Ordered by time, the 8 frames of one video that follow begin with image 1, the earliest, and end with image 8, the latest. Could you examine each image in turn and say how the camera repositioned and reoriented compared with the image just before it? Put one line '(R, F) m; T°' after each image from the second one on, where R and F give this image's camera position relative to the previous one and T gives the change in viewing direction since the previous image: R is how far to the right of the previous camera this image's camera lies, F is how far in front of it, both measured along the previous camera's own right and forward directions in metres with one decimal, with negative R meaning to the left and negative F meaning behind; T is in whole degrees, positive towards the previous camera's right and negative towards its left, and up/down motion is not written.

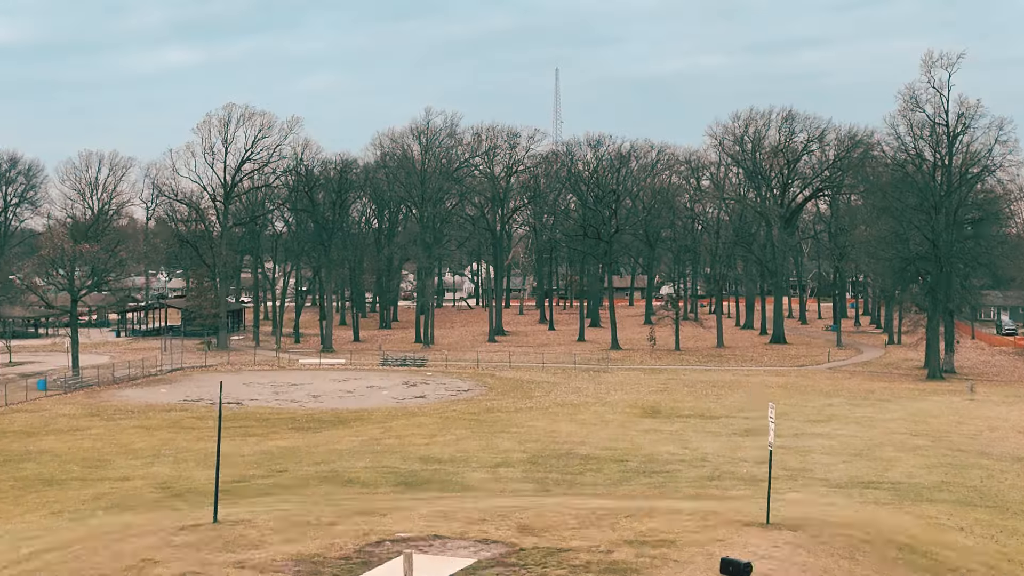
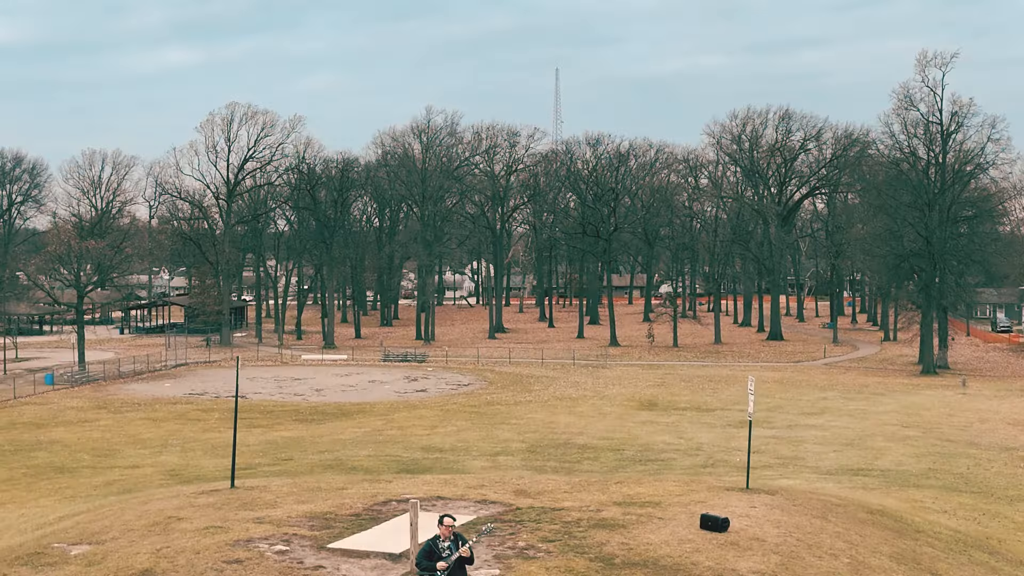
(0.0, -0.8) m; 0°
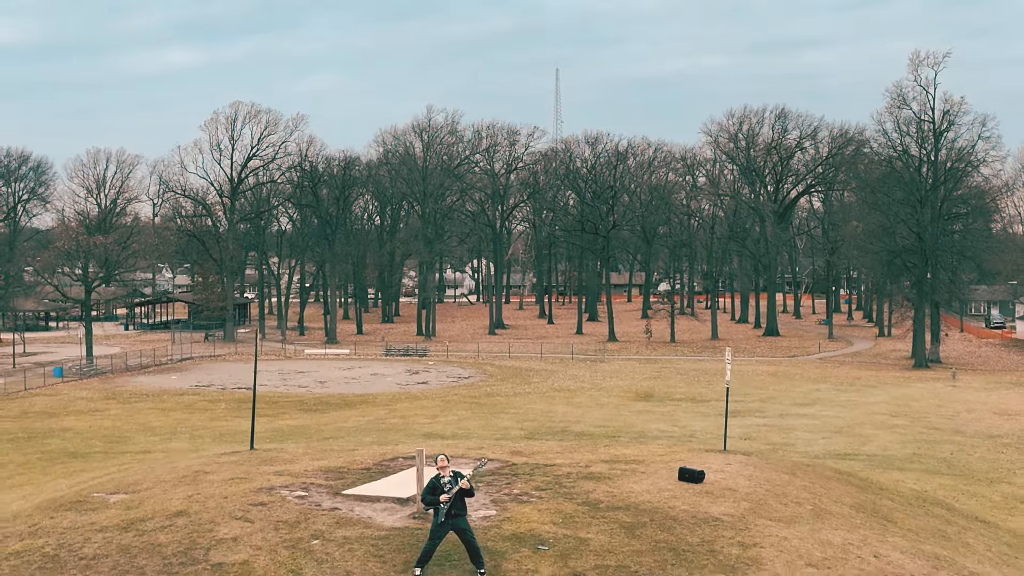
(+0.1, -1.0) m; 0°
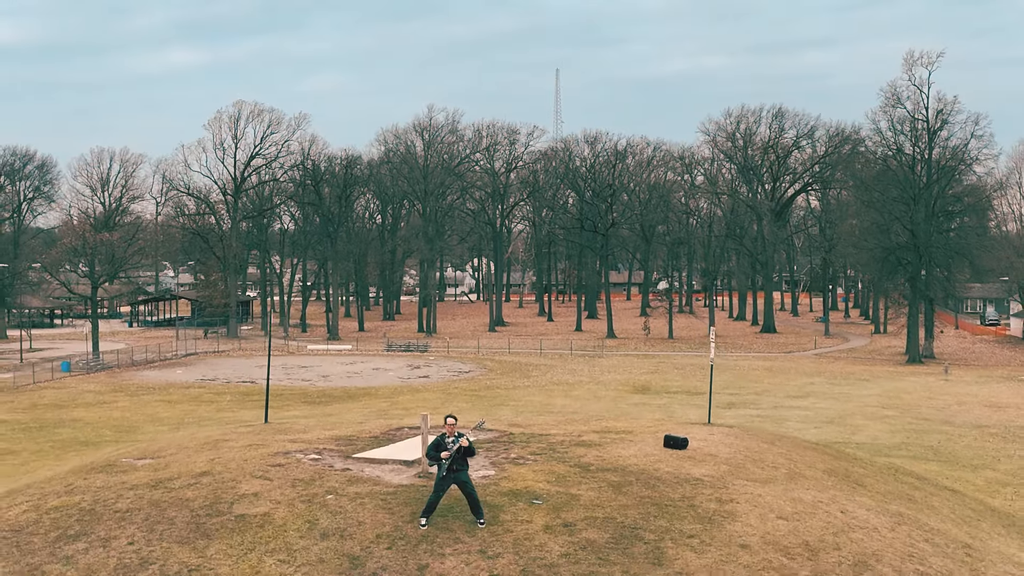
(0.0, -0.9) m; 0°
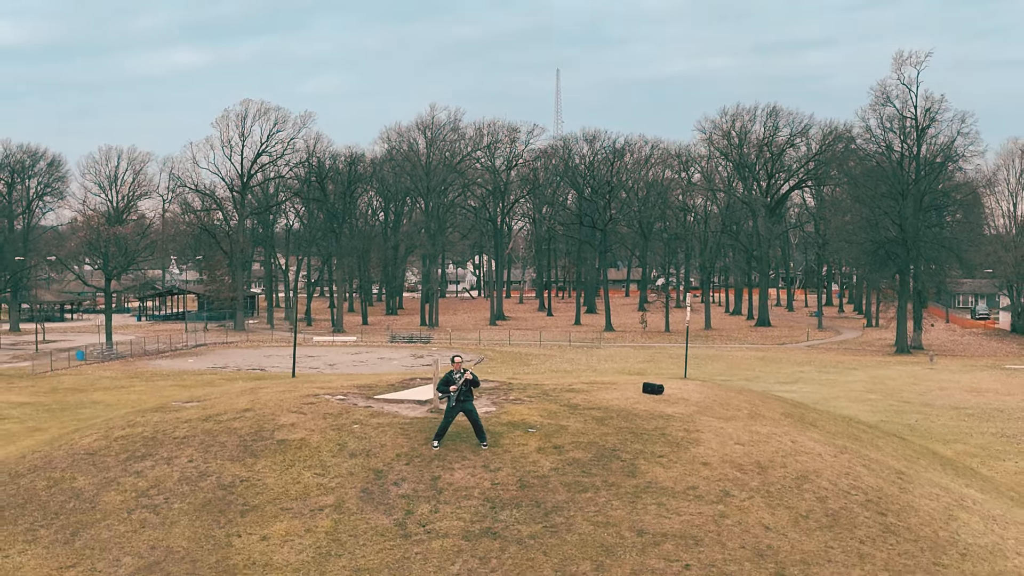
(0.0, -1.8) m; 0°
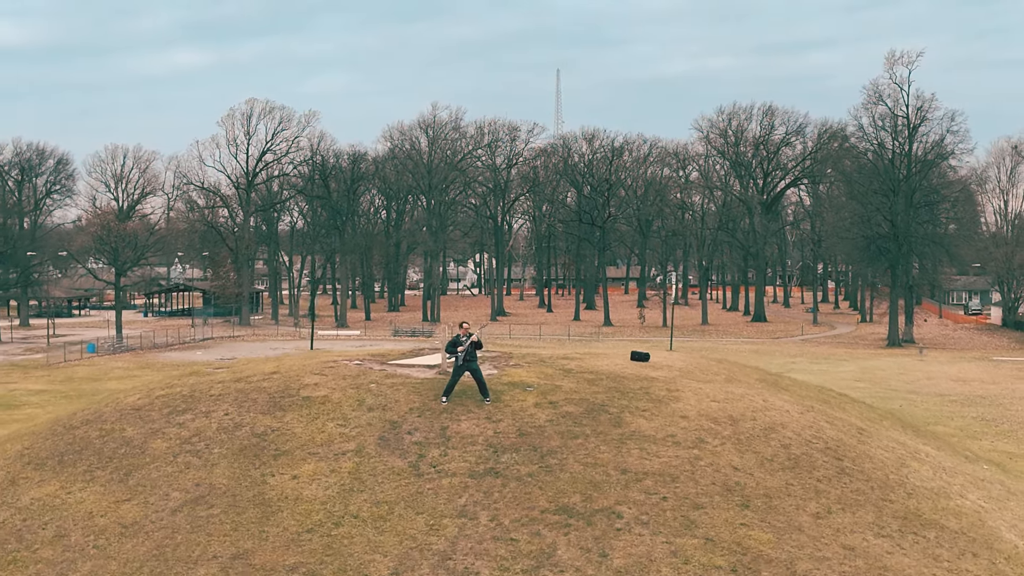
(0.0, -1.4) m; 0°
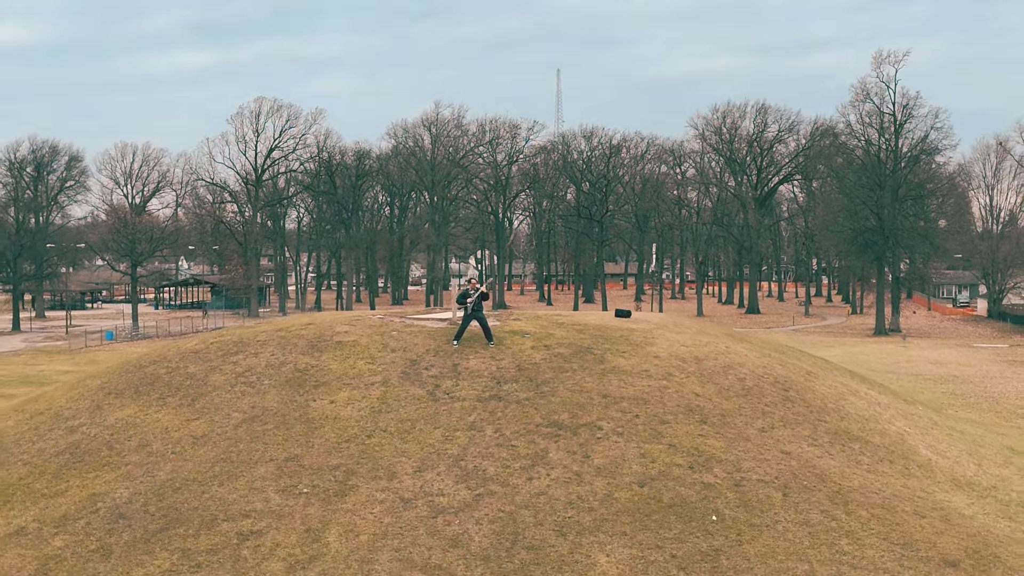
(0.0, -2.4) m; 0°
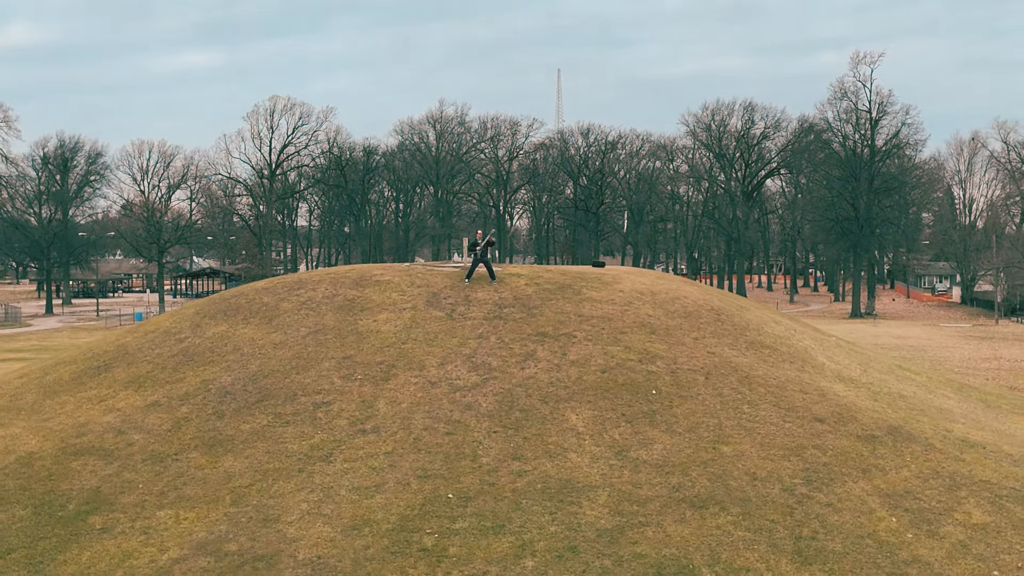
(+0.1, -4.5) m; 0°
